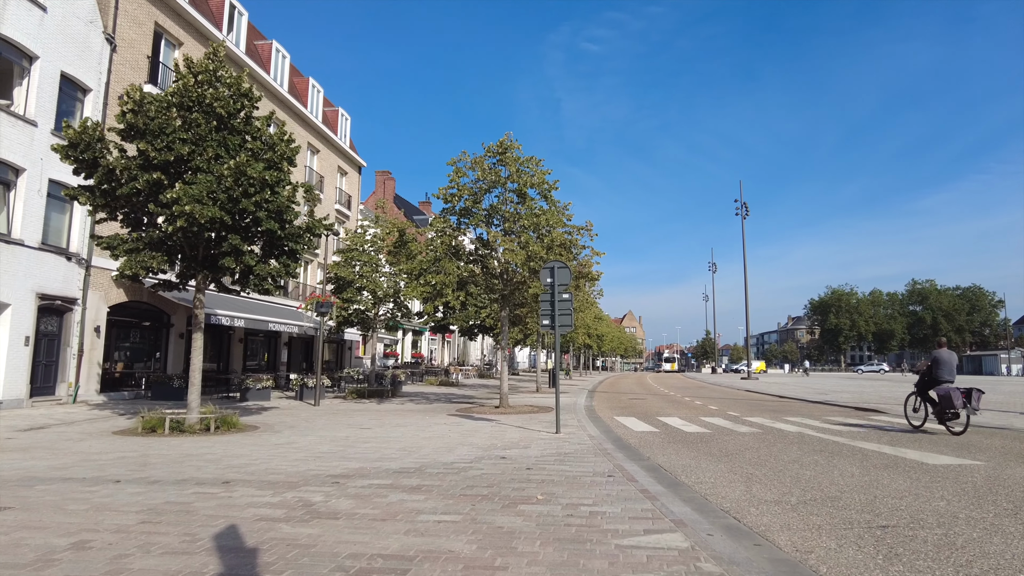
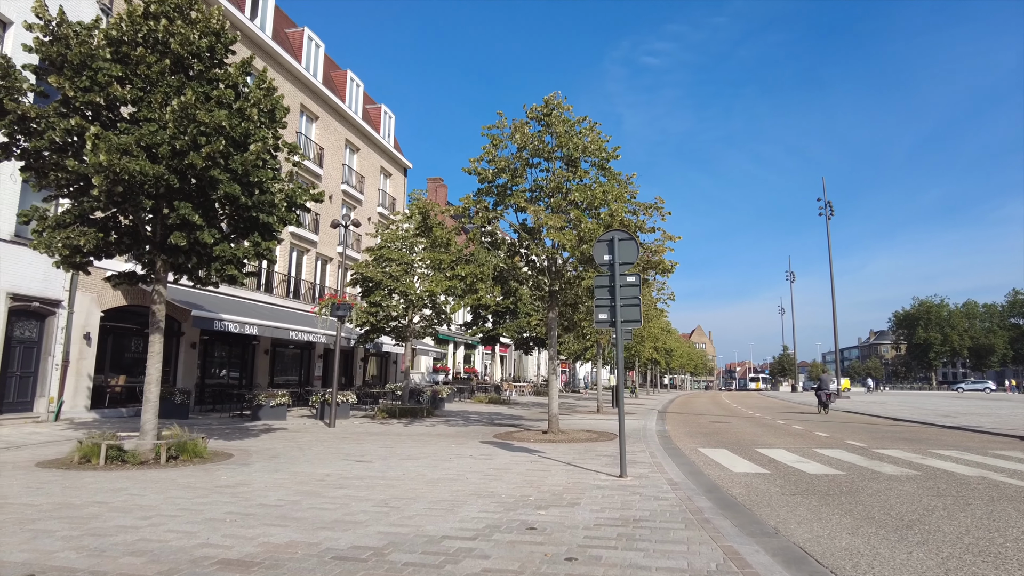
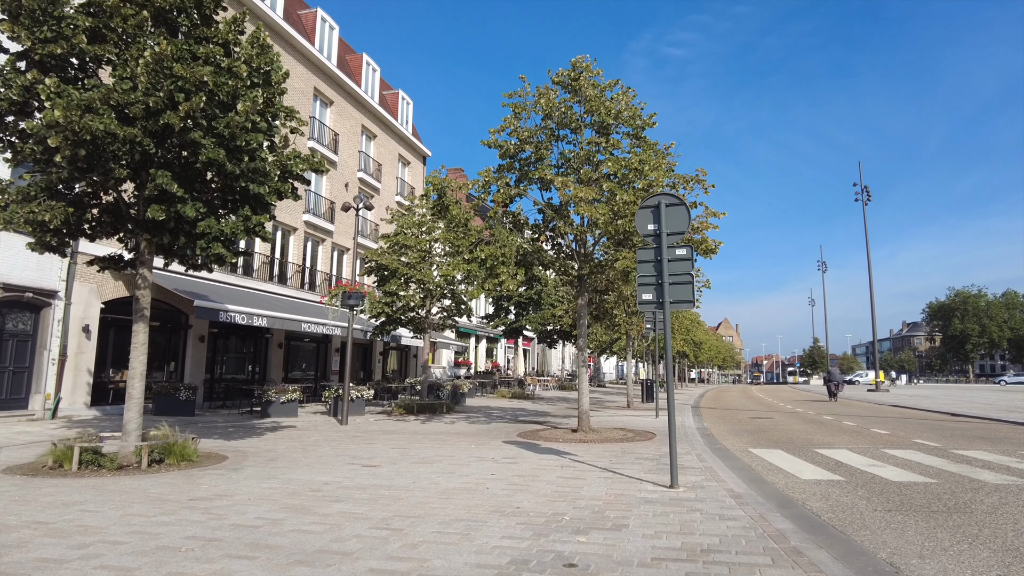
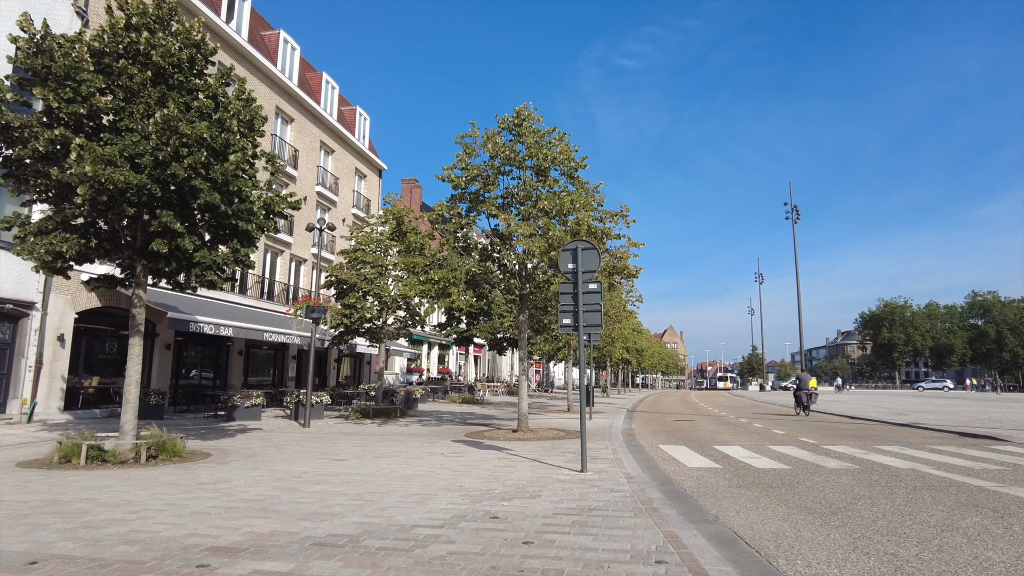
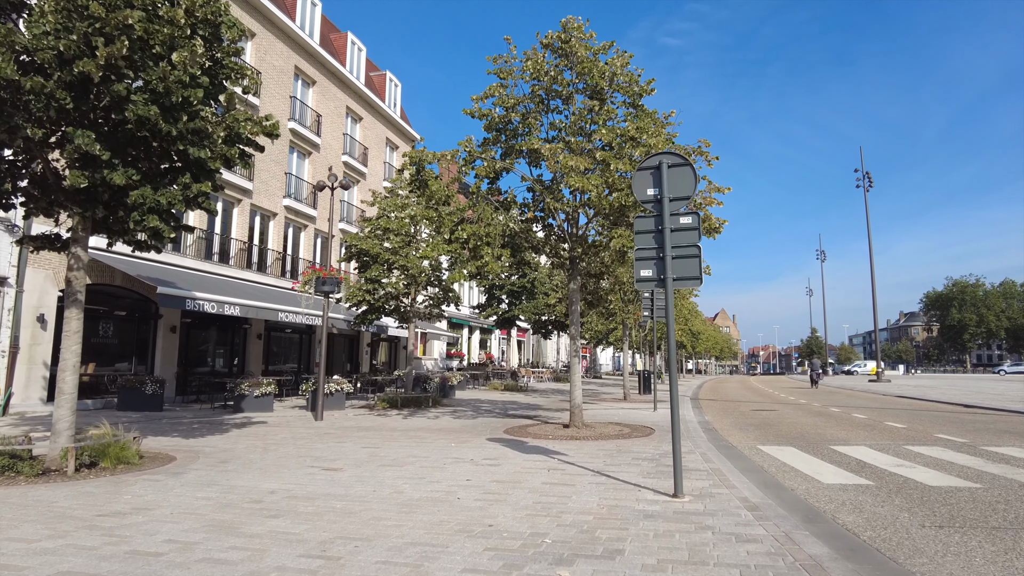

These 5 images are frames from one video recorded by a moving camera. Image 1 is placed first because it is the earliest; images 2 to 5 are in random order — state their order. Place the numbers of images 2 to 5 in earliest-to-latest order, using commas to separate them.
4, 2, 3, 5
